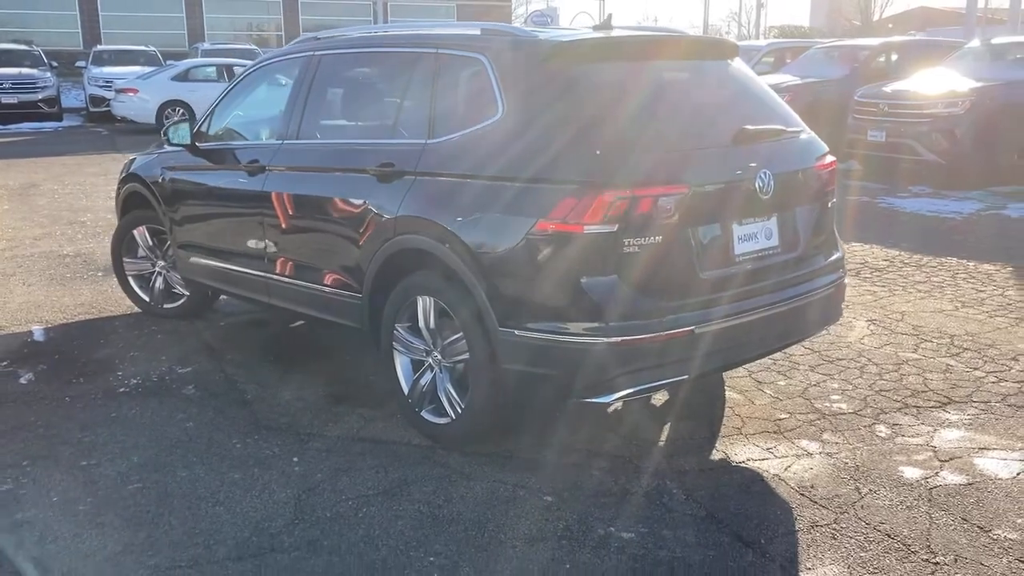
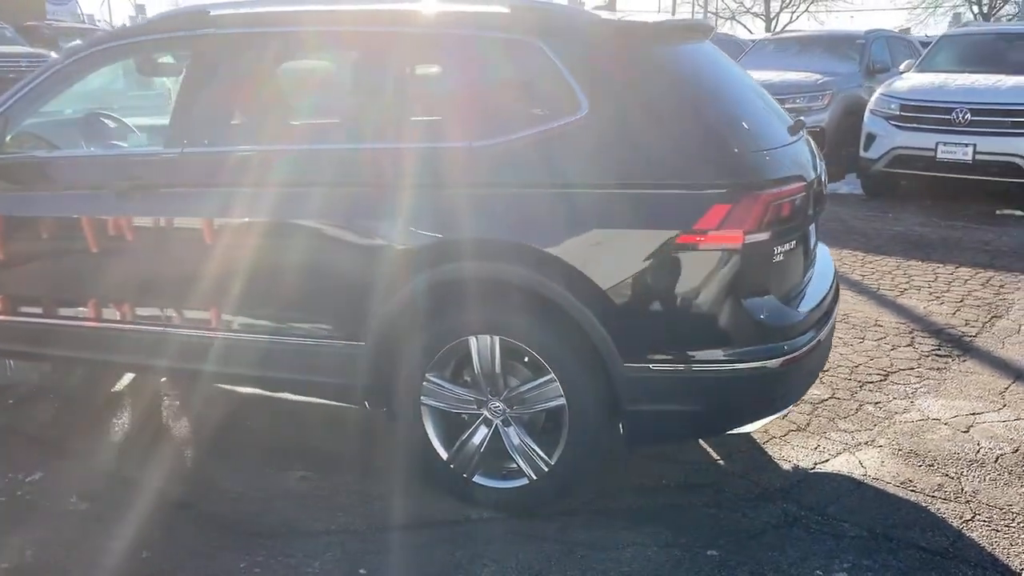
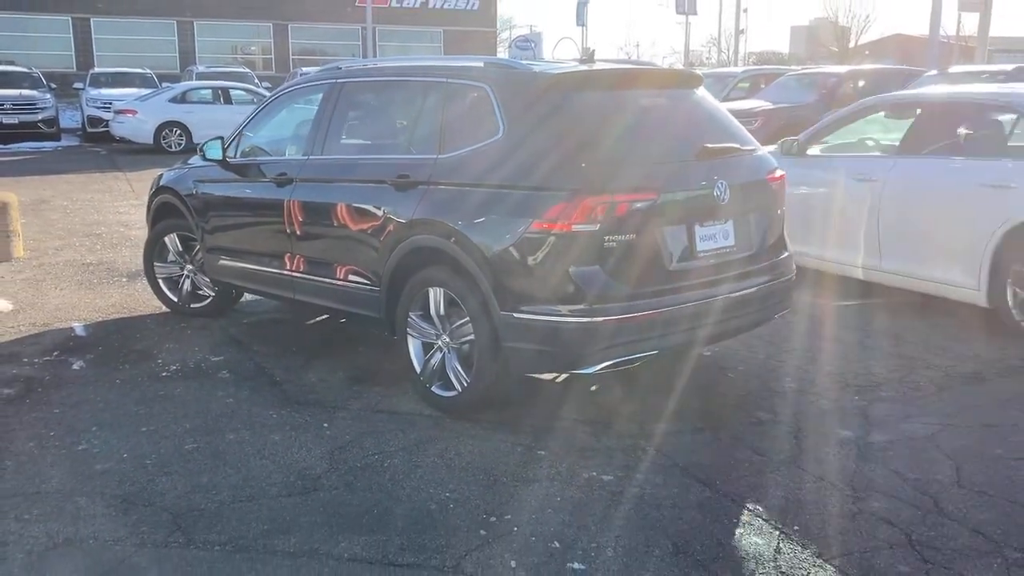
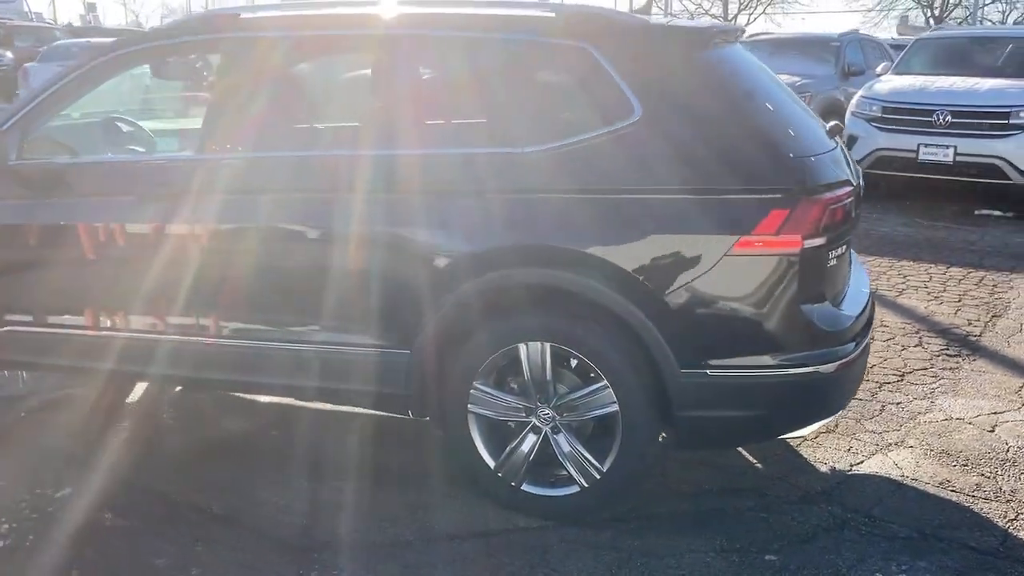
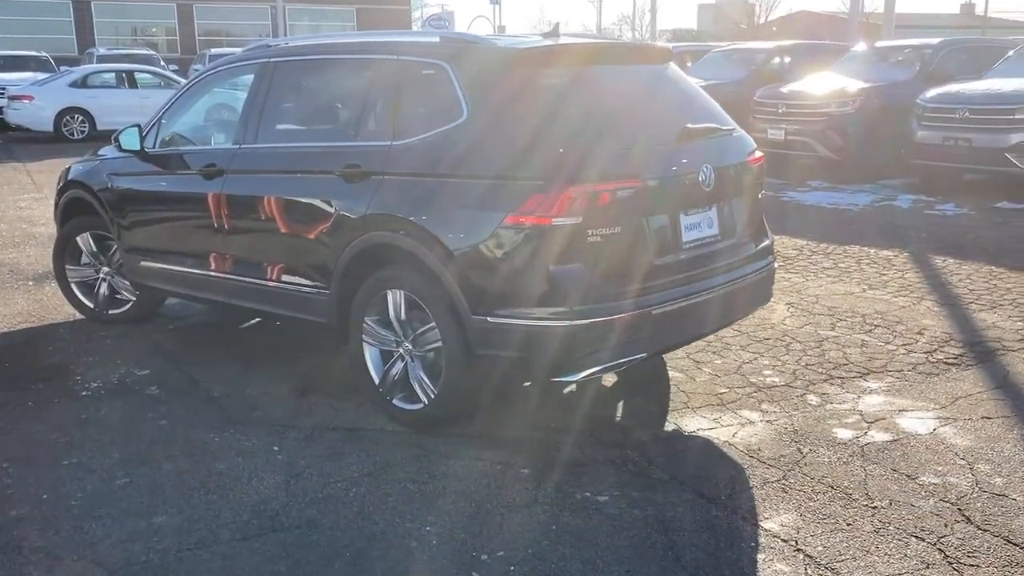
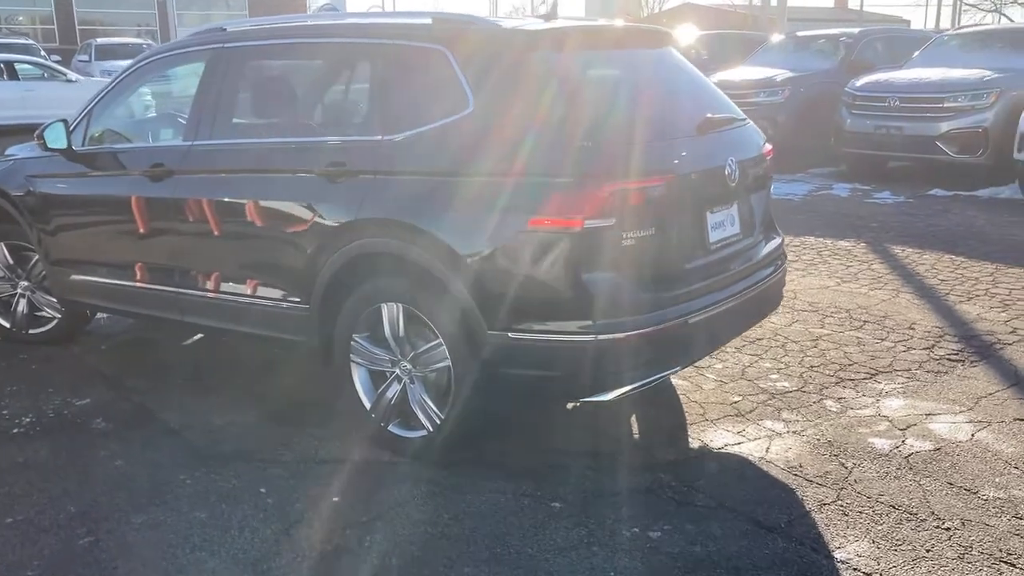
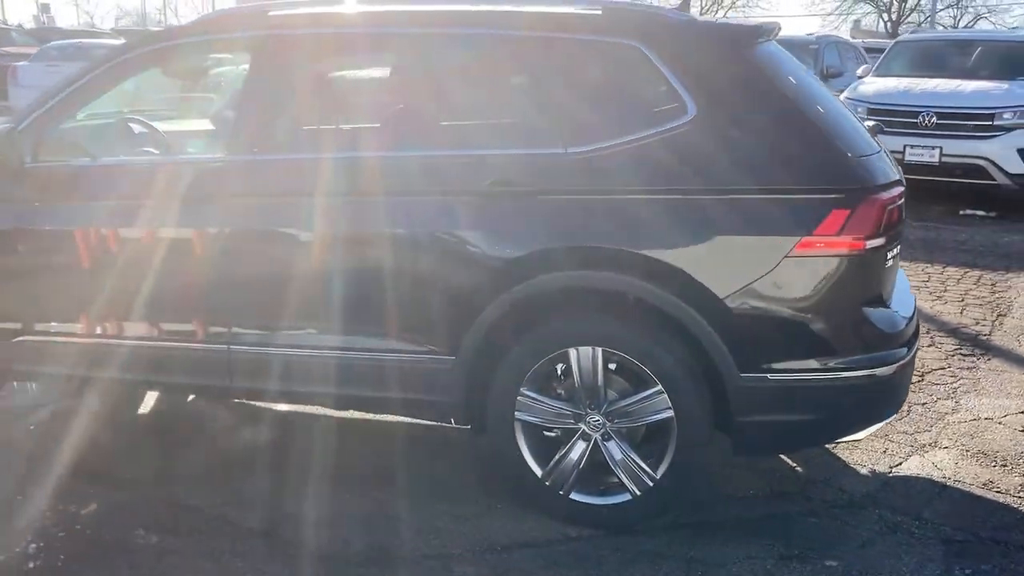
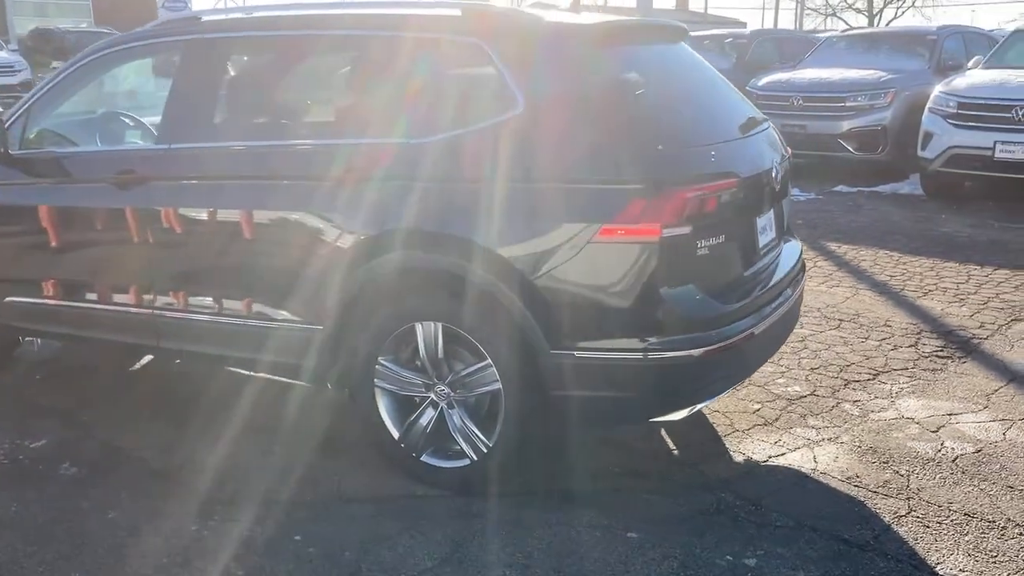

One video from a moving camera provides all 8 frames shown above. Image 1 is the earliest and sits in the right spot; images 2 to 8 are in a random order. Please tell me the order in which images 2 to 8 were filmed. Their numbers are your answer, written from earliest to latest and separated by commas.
3, 5, 6, 8, 2, 4, 7
